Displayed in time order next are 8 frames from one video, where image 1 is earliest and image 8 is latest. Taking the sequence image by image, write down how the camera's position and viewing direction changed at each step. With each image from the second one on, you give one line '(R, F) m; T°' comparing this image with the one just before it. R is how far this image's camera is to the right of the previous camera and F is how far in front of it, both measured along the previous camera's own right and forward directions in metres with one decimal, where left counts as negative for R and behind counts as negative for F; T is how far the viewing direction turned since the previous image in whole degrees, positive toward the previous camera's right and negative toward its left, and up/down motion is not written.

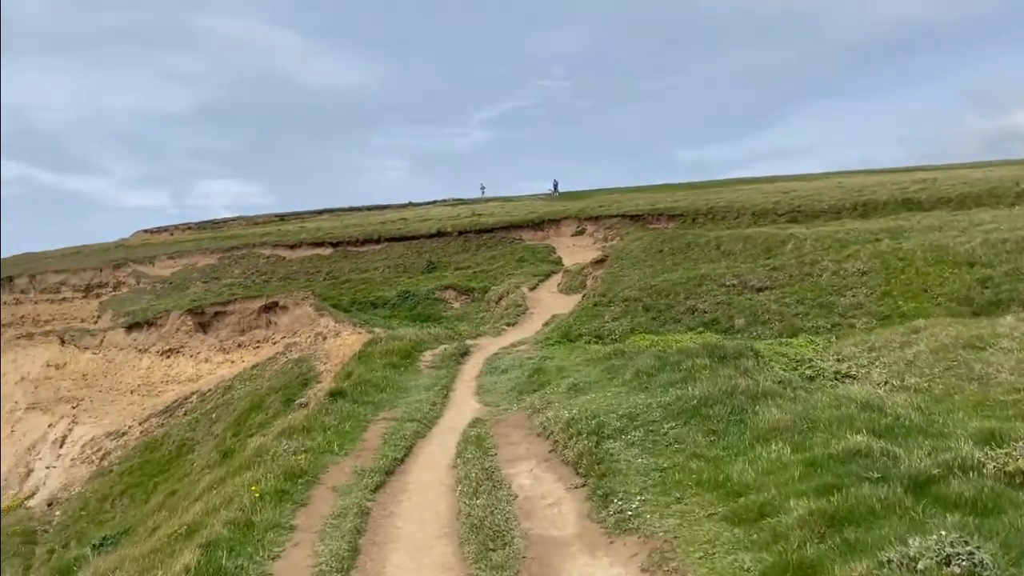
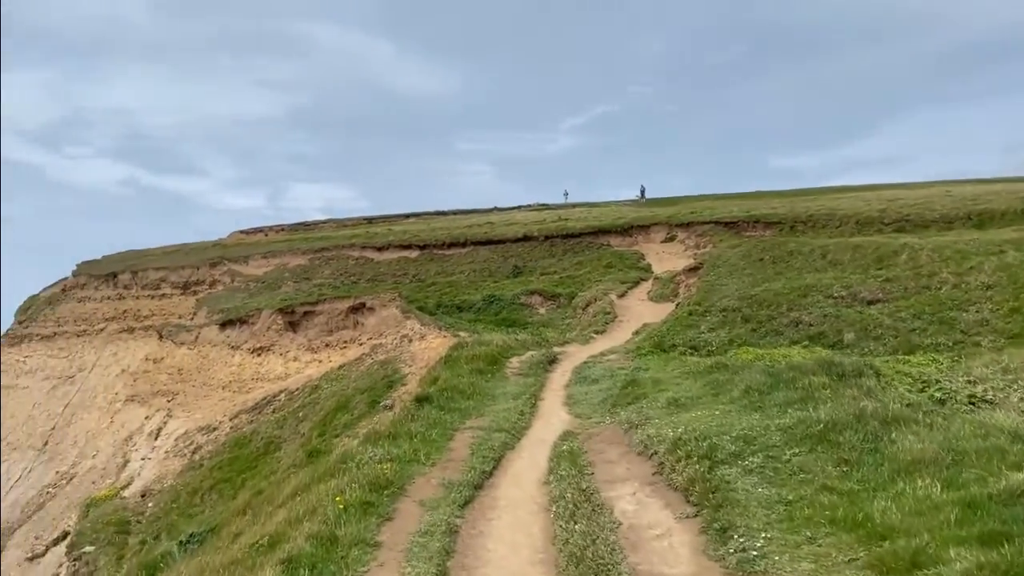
(-0.3, +0.9) m; -6°
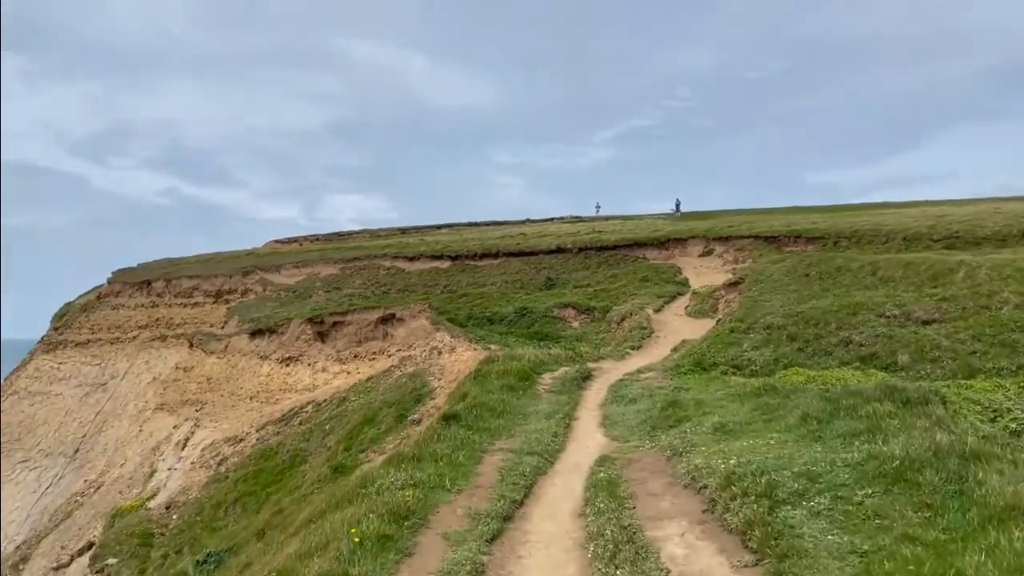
(-0.1, +1.0) m; -2°
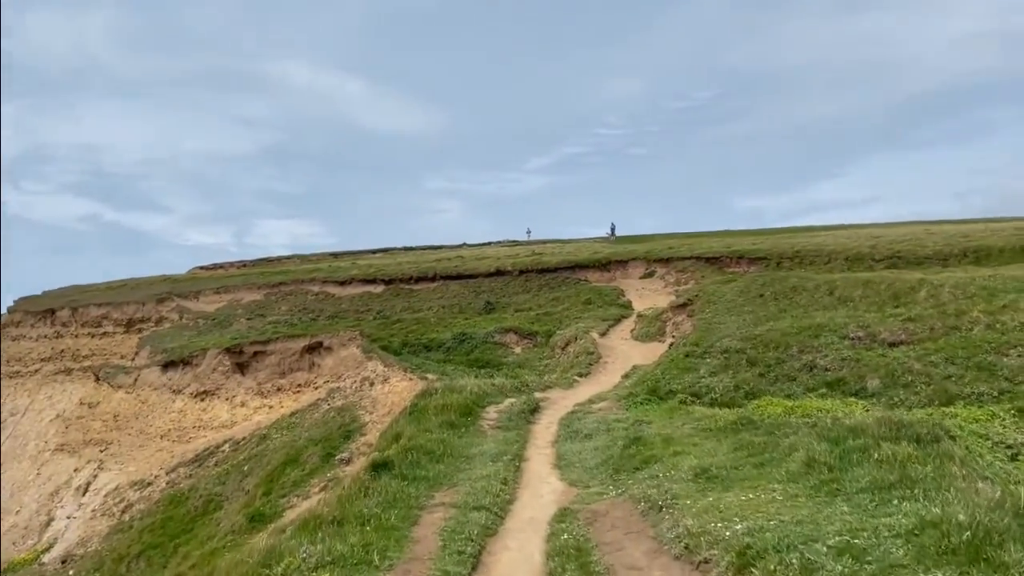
(-0.1, +2.5) m; +5°
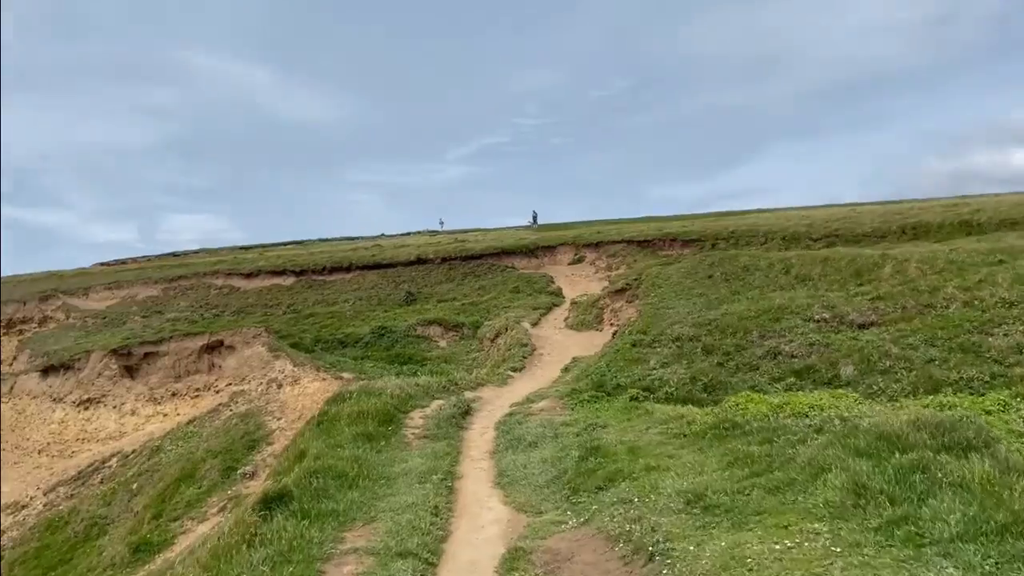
(-0.1, +3.3) m; +6°
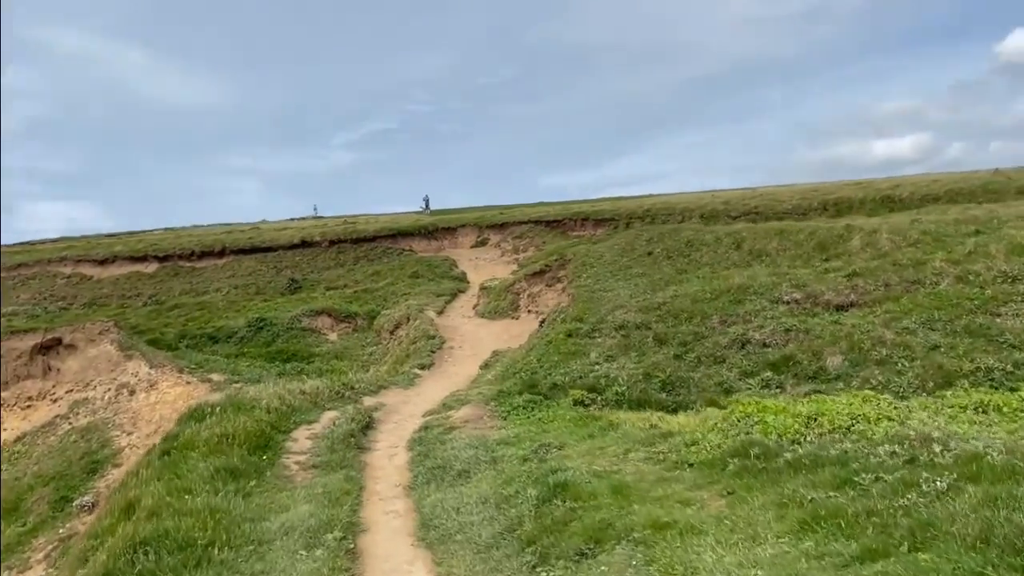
(-0.5, +4.4) m; +8°
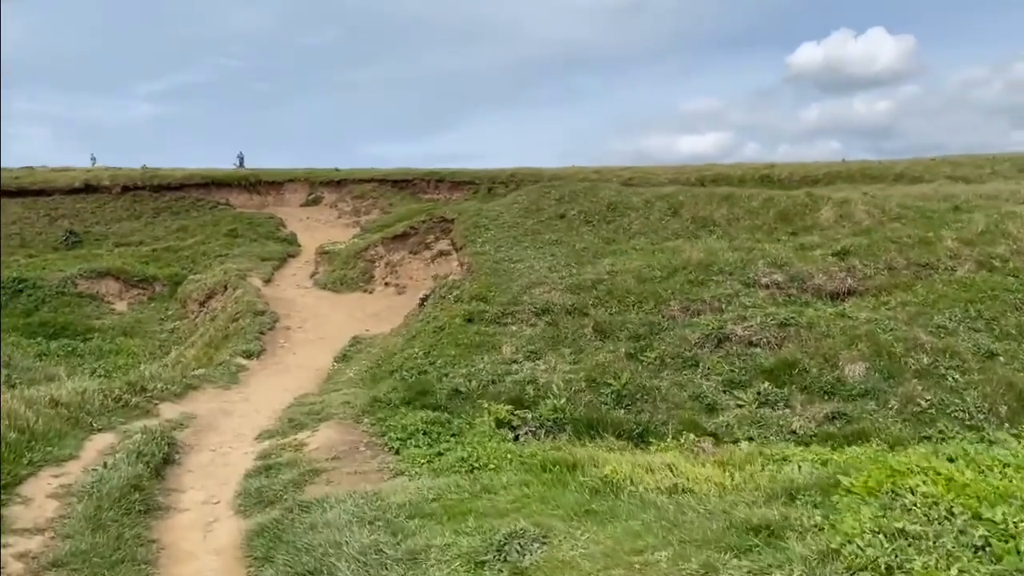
(-1.1, +5.9) m; +13°
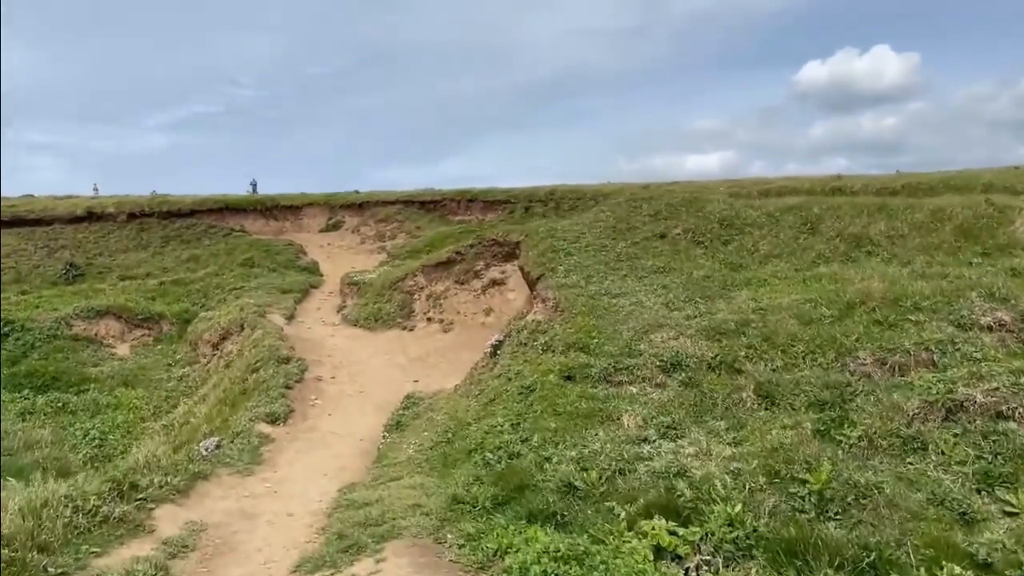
(-1.4, +3.8) m; -1°
